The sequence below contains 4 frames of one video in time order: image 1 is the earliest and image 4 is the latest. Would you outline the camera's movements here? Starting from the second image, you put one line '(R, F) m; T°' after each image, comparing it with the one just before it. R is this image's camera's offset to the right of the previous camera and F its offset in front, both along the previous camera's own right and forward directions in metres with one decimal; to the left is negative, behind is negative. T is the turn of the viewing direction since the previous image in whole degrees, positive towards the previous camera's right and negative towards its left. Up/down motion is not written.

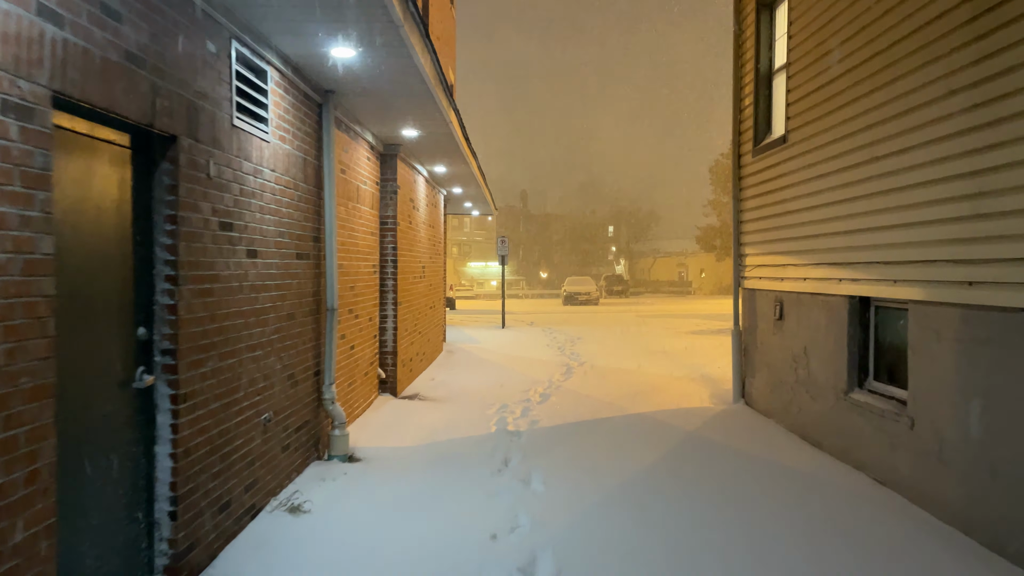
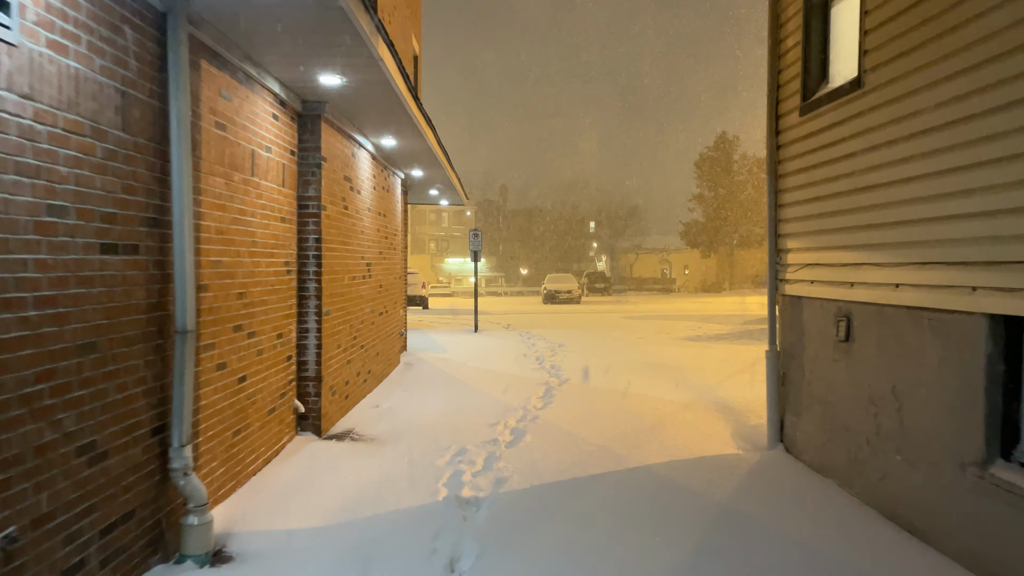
(+0.1, +1.7) m; +1°
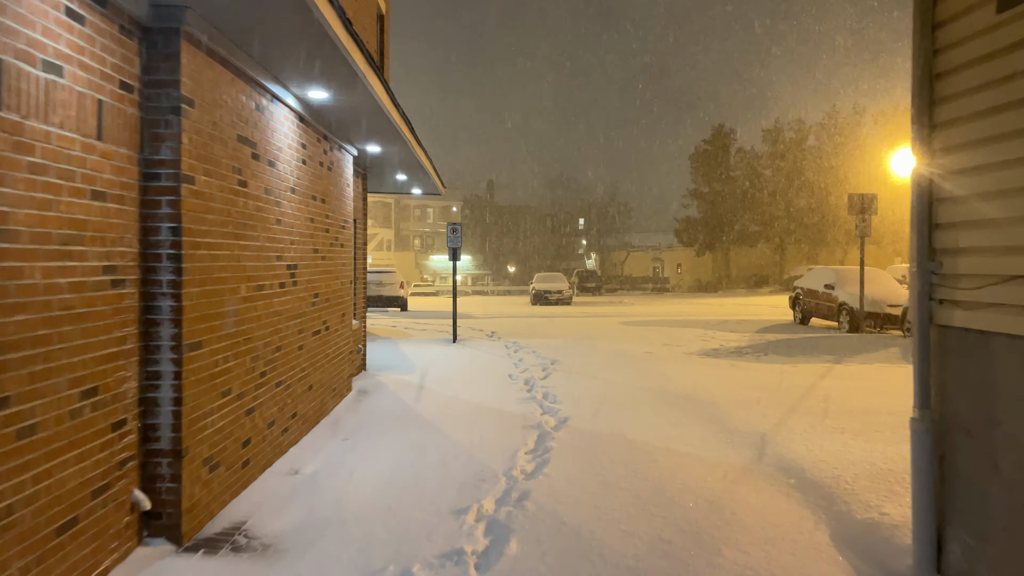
(+0.1, +2.0) m; +1°
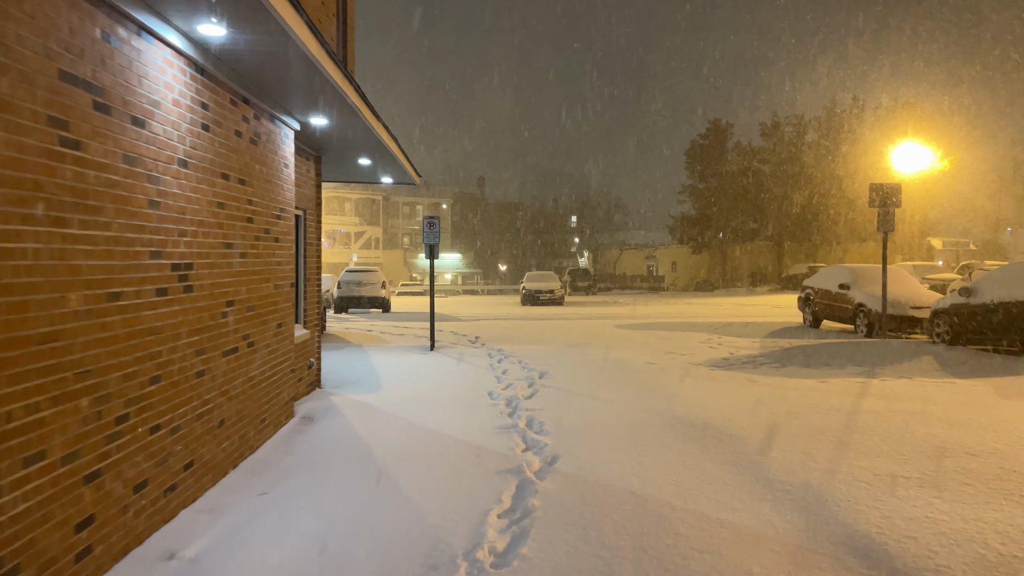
(+0.1, +1.3) m; +1°
